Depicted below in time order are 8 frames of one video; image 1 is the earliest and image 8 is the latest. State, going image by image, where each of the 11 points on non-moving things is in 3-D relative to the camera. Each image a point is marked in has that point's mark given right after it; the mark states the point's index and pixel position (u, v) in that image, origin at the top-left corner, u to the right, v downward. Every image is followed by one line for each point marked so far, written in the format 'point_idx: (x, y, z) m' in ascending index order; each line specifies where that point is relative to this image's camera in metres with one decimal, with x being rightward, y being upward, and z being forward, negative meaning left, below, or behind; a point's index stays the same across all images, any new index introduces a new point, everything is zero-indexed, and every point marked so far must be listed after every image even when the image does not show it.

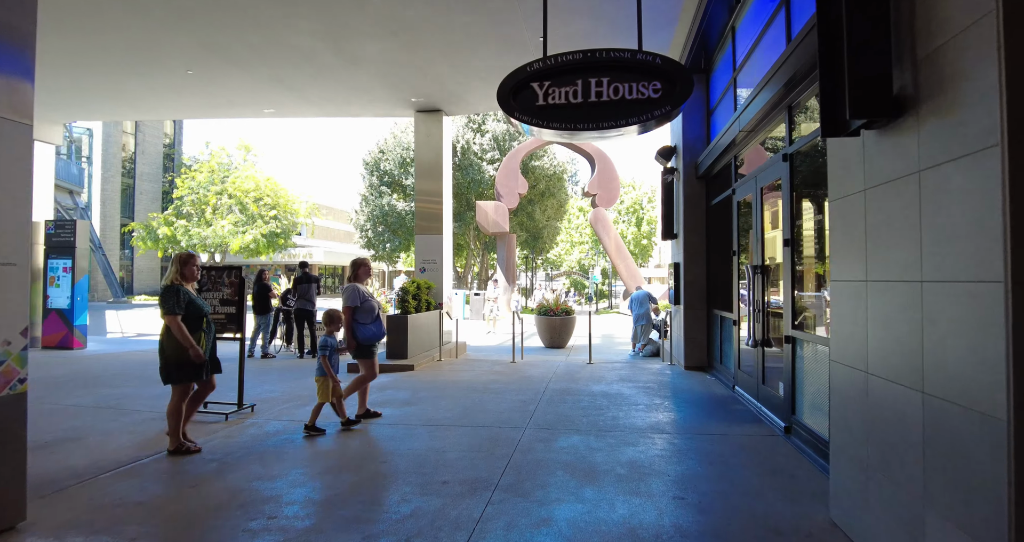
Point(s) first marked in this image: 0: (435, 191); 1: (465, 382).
0: (-1.7, +1.7, +12.6) m
1: (-0.7, -1.6, +8.2) m
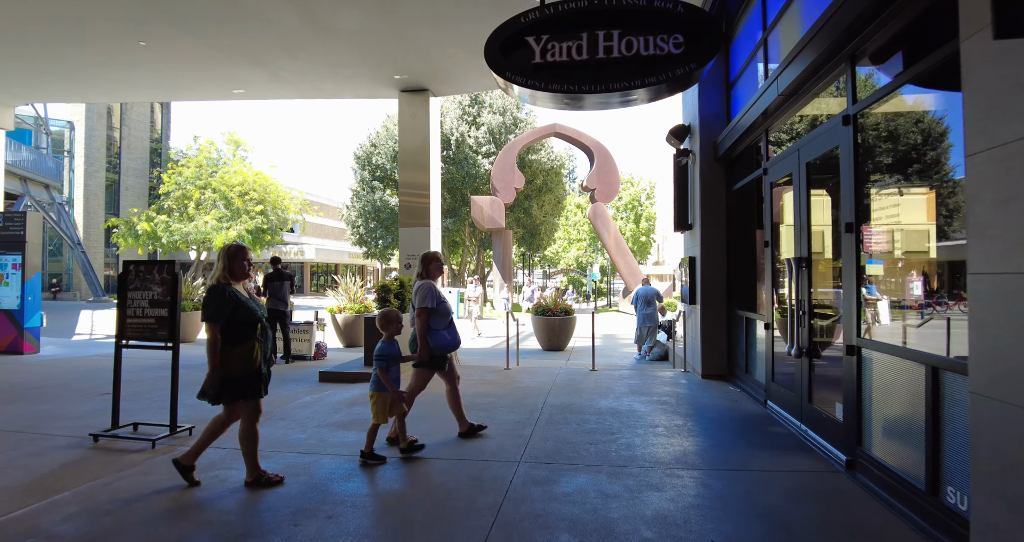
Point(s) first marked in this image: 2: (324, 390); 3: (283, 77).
0: (-1.8, +1.8, +11.4) m
1: (-0.8, -1.5, +7.1) m
2: (-2.6, -1.7, +8.0) m
3: (-4.5, +3.8, +11.3) m
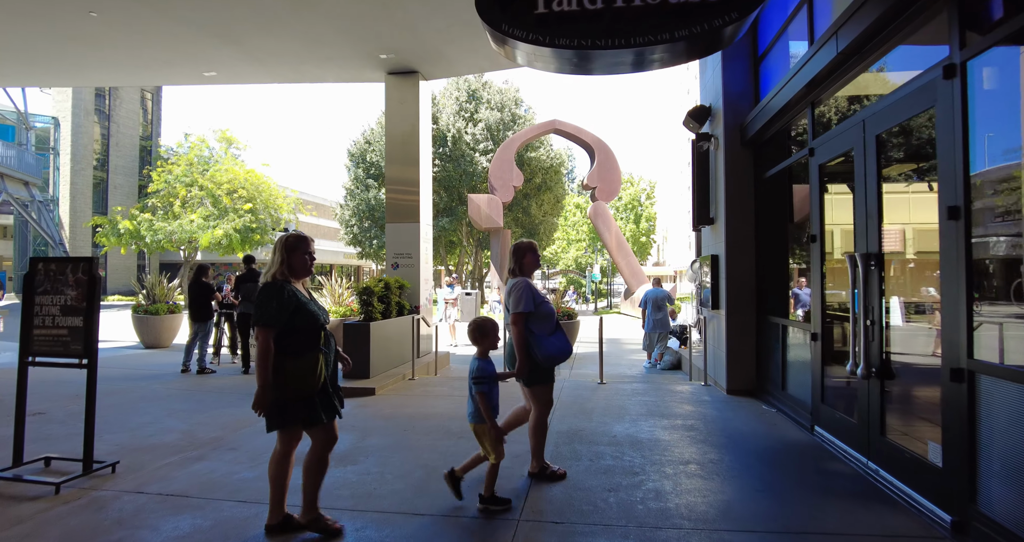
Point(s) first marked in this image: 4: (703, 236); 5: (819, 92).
0: (-1.8, +1.8, +10.4) m
1: (-0.8, -1.5, +6.0) m
2: (-2.6, -1.7, +7.0) m
3: (-4.5, +3.8, +10.2) m
4: (+2.8, +0.5, +8.3) m
5: (+2.9, +1.7, +5.5) m
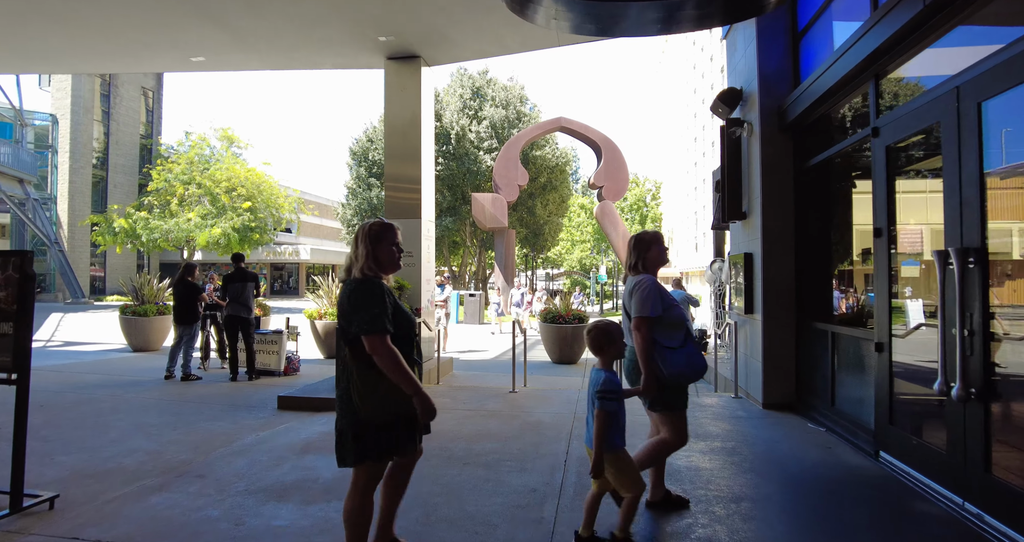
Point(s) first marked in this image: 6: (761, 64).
0: (-1.7, +1.8, +9.7) m
1: (-0.7, -1.5, +5.3) m
2: (-2.5, -1.6, +6.3) m
3: (-4.4, +3.8, +9.5) m
4: (+2.9, +0.5, +7.5) m
5: (+3.0, +1.7, +4.7) m
6: (+2.9, +2.4, +6.6) m
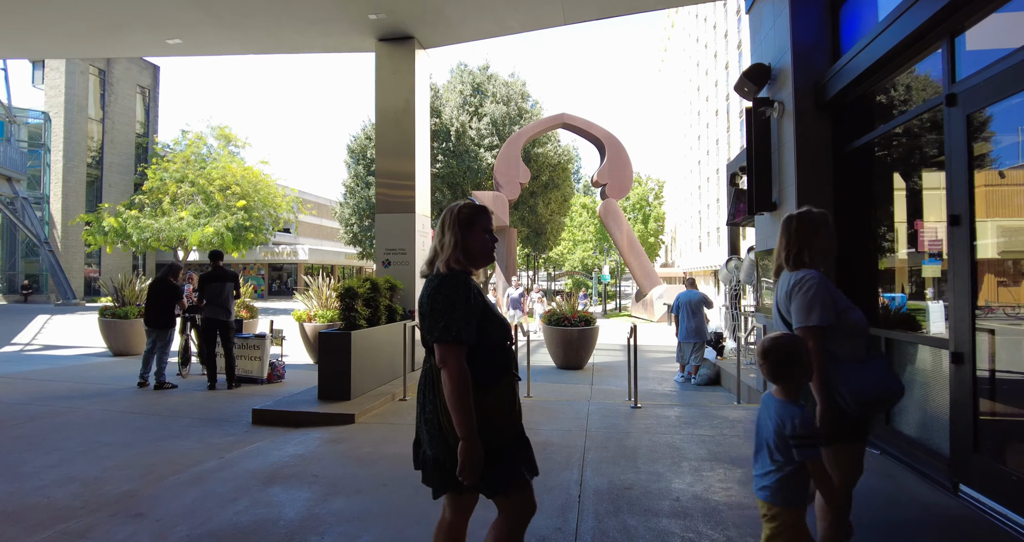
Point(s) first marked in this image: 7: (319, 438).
0: (-1.6, +1.8, +8.9) m
1: (-0.6, -1.5, +4.6) m
2: (-2.5, -1.6, +5.5) m
3: (-4.3, +3.8, +8.8) m
4: (+2.9, +0.5, +6.7) m
5: (+3.0, +1.7, +4.0) m
6: (+2.9, +2.4, +5.9) m
7: (-1.8, -1.6, +5.5) m
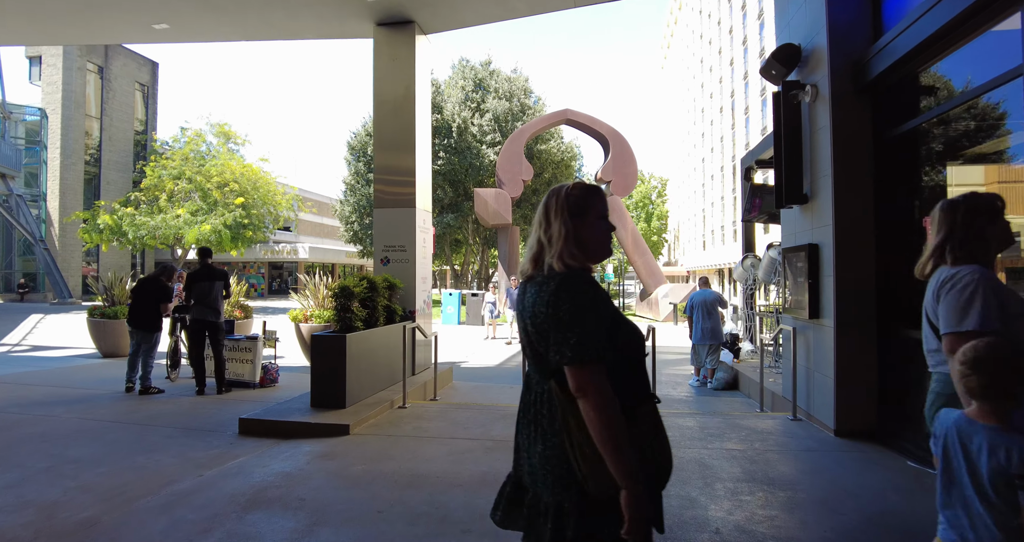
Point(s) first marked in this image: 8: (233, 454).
0: (-1.6, +1.8, +8.4) m
1: (-0.6, -1.5, +4.1) m
2: (-2.4, -1.6, +5.1) m
3: (-4.3, +3.8, +8.3) m
4: (+3.0, +0.6, +6.2) m
5: (+3.1, +1.7, +3.5) m
6: (+3.0, +2.4, +5.3) m
7: (-1.7, -1.6, +5.0) m
8: (-2.4, -1.6, +5.0) m
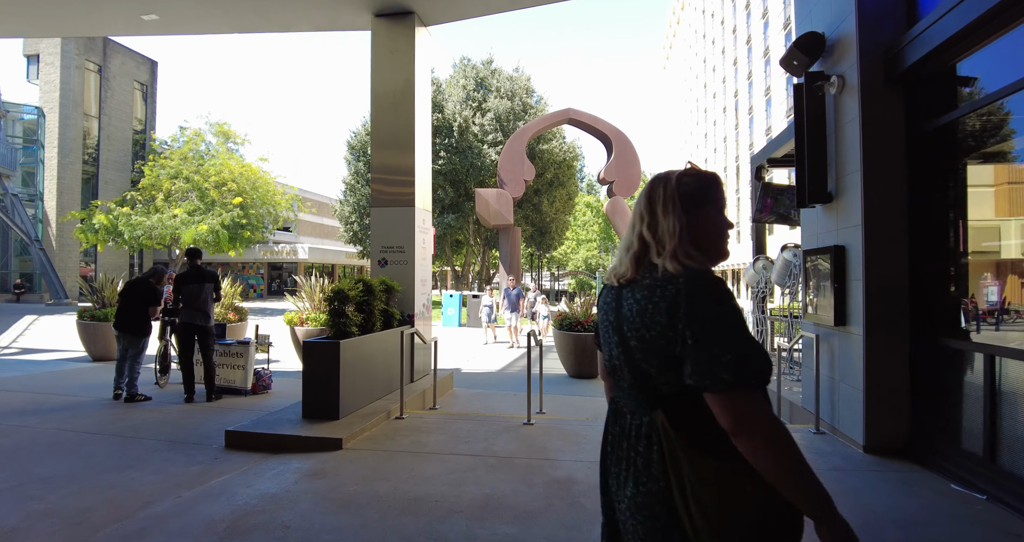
0: (-1.5, +1.8, +8.1) m
1: (-0.5, -1.5, +3.7) m
2: (-2.4, -1.6, +4.7) m
3: (-4.2, +3.8, +8.0) m
4: (+3.1, +0.5, +5.9) m
5: (+3.2, +1.7, +3.1) m
6: (+3.0, +2.4, +5.0) m
7: (-1.7, -1.6, +4.6) m
8: (-2.4, -1.6, +4.7) m
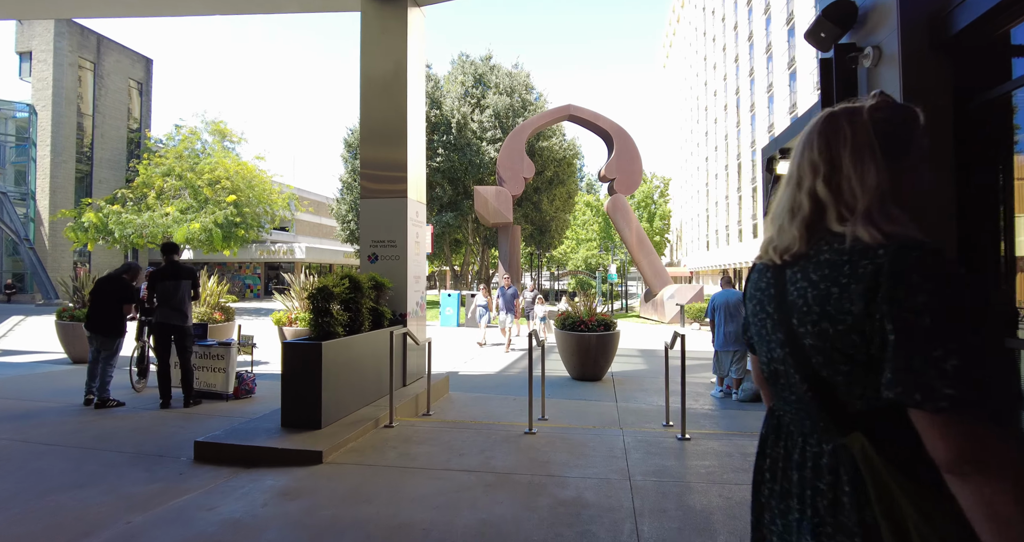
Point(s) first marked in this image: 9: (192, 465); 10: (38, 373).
0: (-1.5, +1.9, +7.6) m
1: (-0.5, -1.5, +3.2) m
2: (-2.4, -1.6, +4.2) m
3: (-4.2, +3.9, +7.4) m
4: (+3.0, +0.6, +5.4) m
5: (+3.2, +1.8, +2.6) m
6: (+3.0, +2.5, +4.5) m
7: (-1.7, -1.5, +4.1) m
8: (-2.4, -1.6, +4.2) m
9: (-2.6, -1.6, +4.8) m
10: (-8.4, -1.8, +10.2) m
